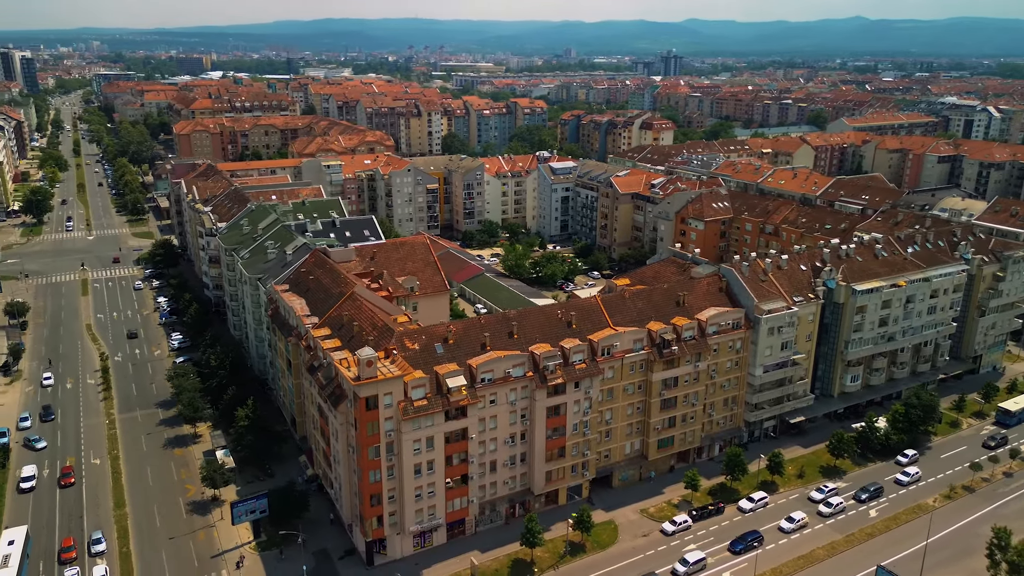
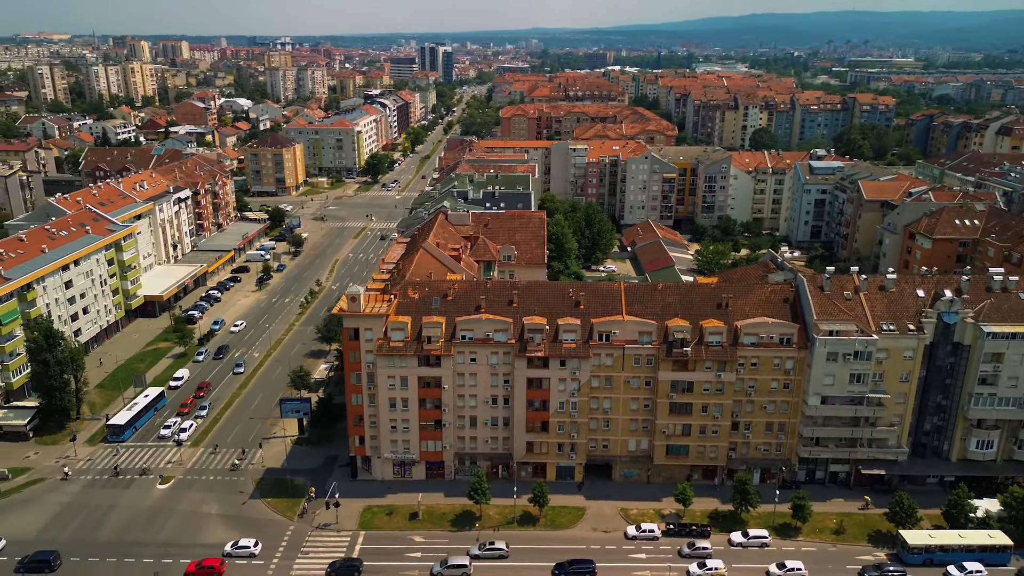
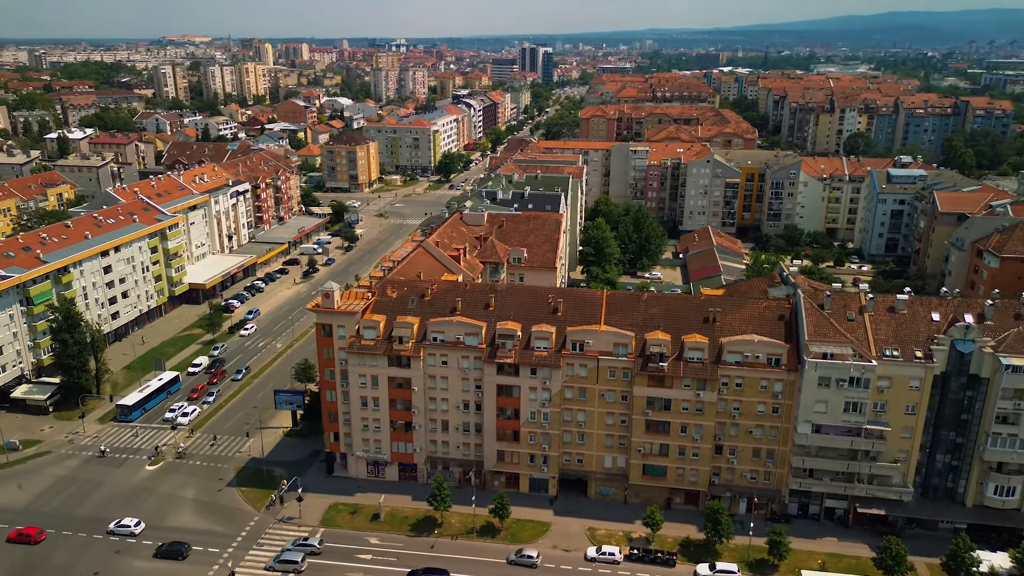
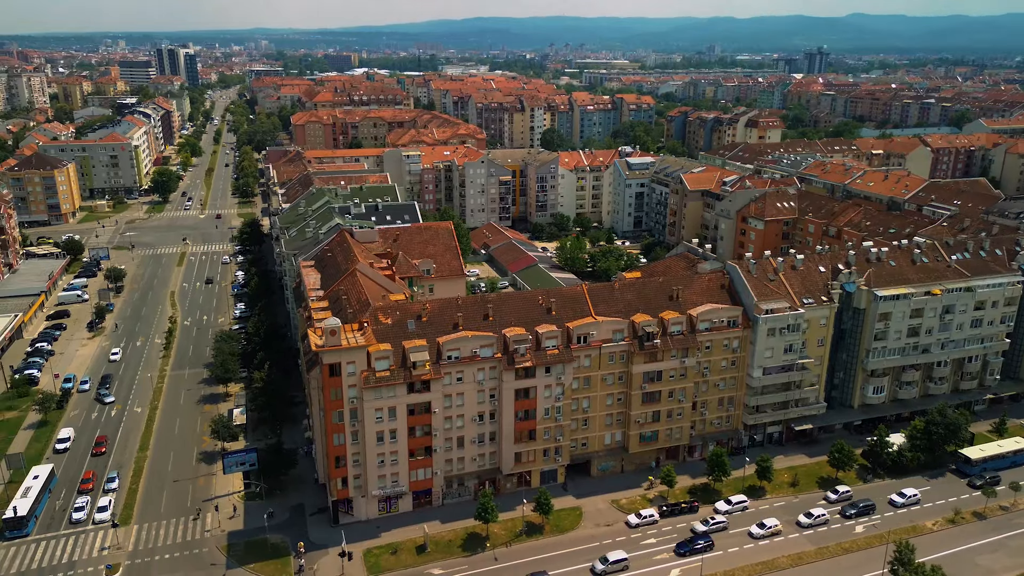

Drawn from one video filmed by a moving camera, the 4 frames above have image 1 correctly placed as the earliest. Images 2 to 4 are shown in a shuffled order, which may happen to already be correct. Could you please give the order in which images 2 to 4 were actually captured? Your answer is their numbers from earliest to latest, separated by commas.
4, 2, 3
